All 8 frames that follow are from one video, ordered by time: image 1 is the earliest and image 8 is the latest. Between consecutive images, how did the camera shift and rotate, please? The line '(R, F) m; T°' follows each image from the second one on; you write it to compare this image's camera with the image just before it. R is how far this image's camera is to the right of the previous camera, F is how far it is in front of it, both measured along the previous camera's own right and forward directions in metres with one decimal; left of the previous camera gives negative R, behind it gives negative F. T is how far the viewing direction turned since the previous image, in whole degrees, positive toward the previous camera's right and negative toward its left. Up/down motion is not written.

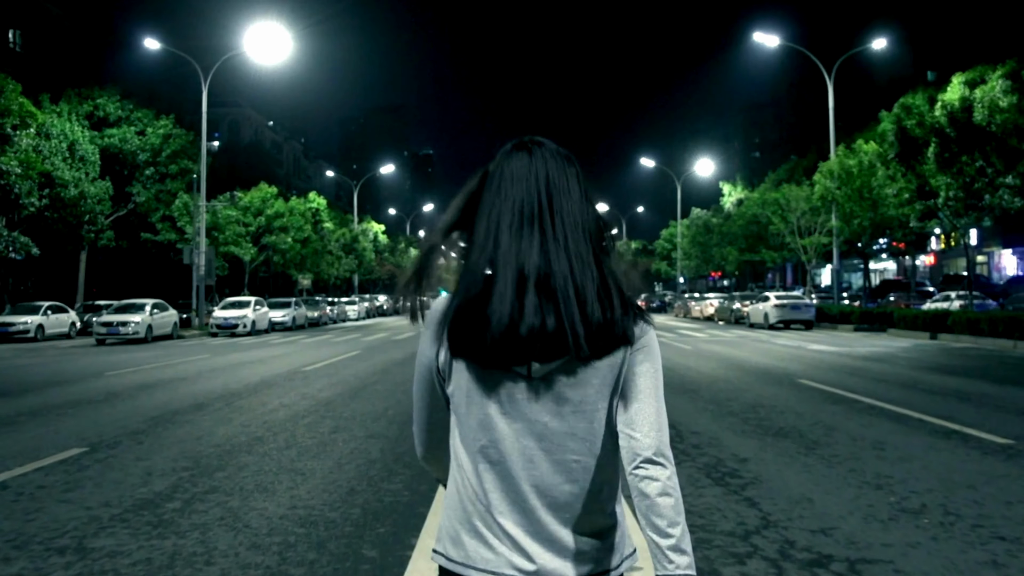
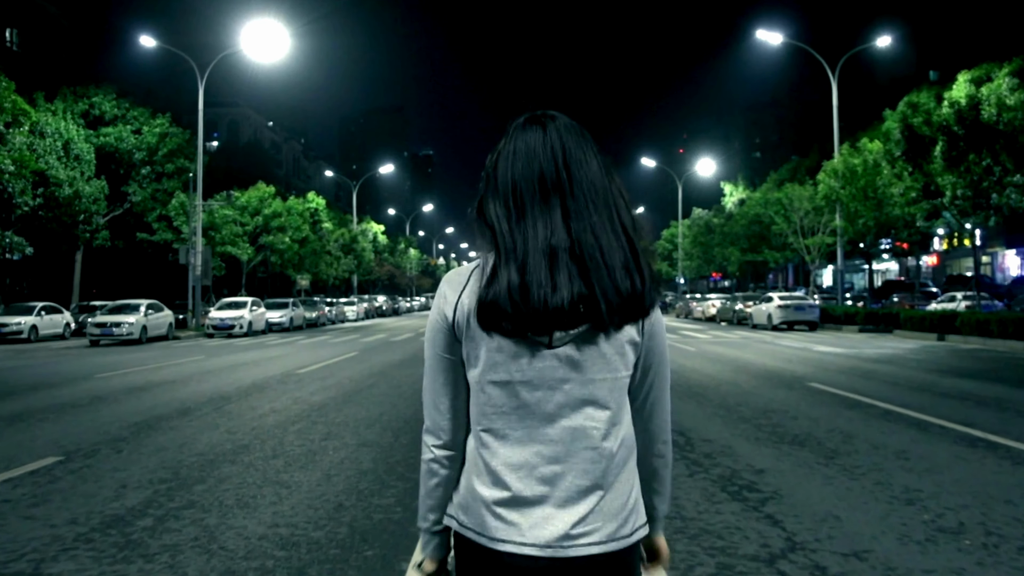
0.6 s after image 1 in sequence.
(0.0, +0.5) m; 0°
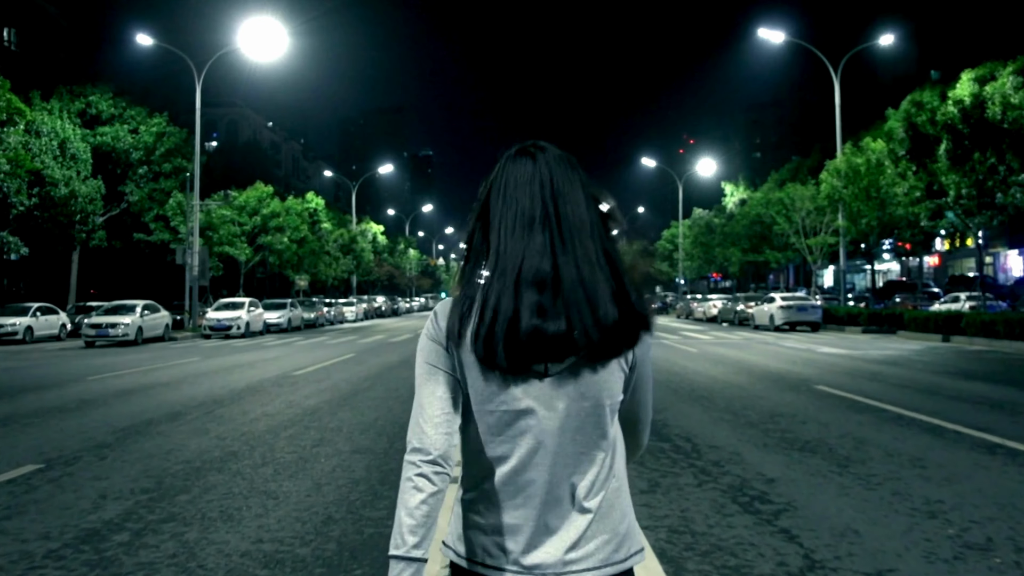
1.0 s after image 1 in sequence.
(0.0, +0.3) m; 0°
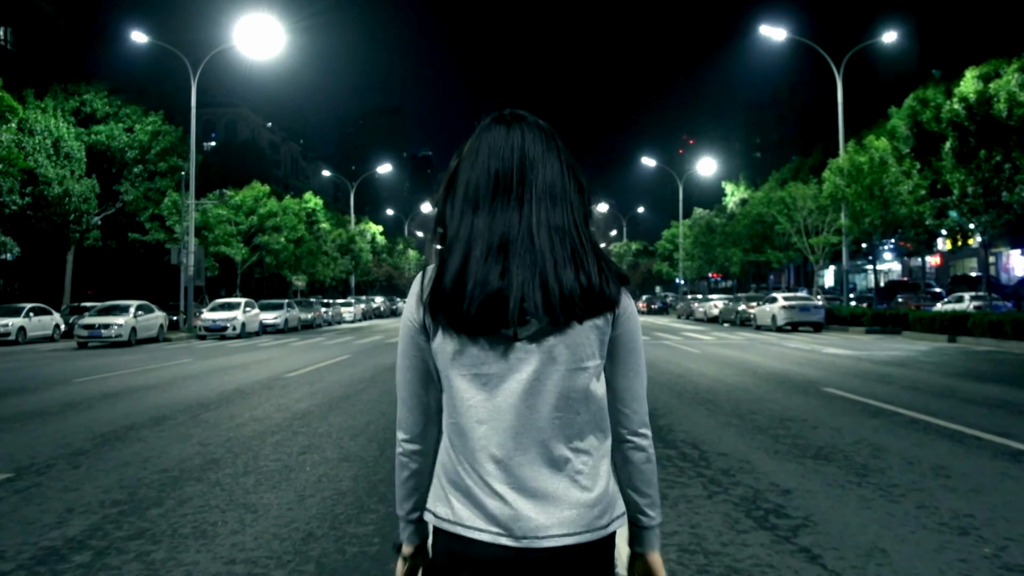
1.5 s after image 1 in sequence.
(0.0, +0.4) m; 0°
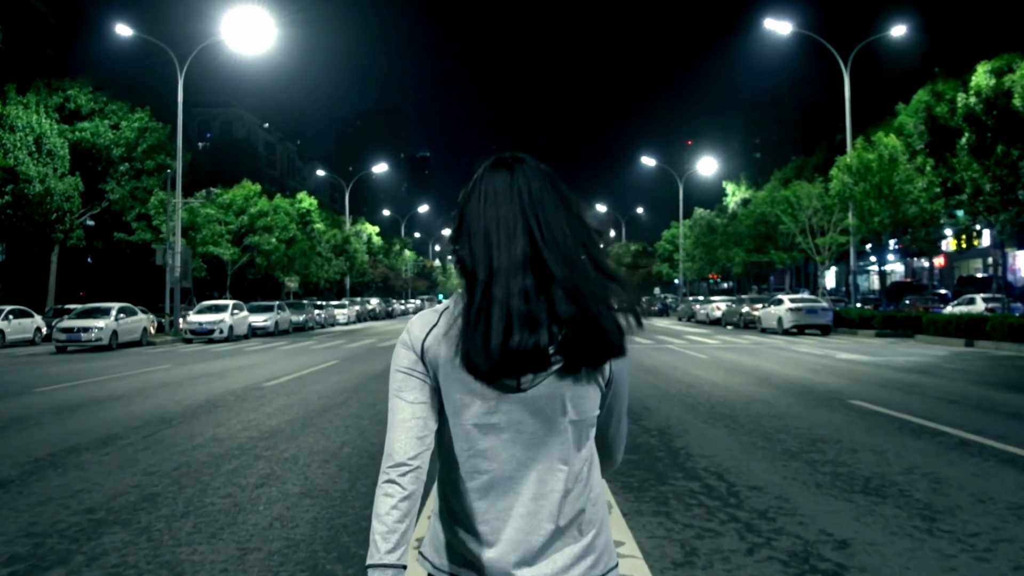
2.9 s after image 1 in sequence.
(0.0, +1.2) m; 0°
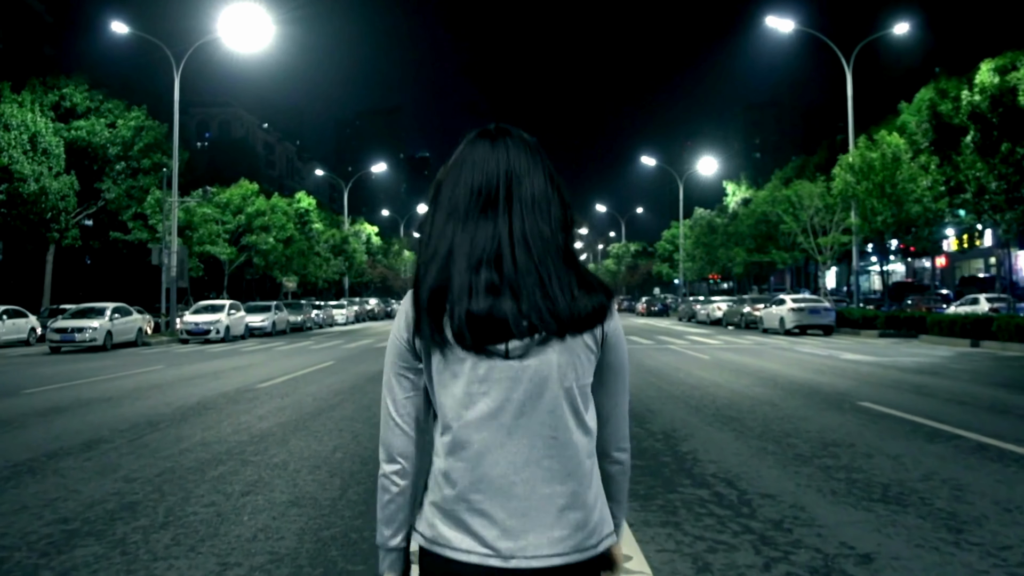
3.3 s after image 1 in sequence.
(0.0, +0.3) m; 0°
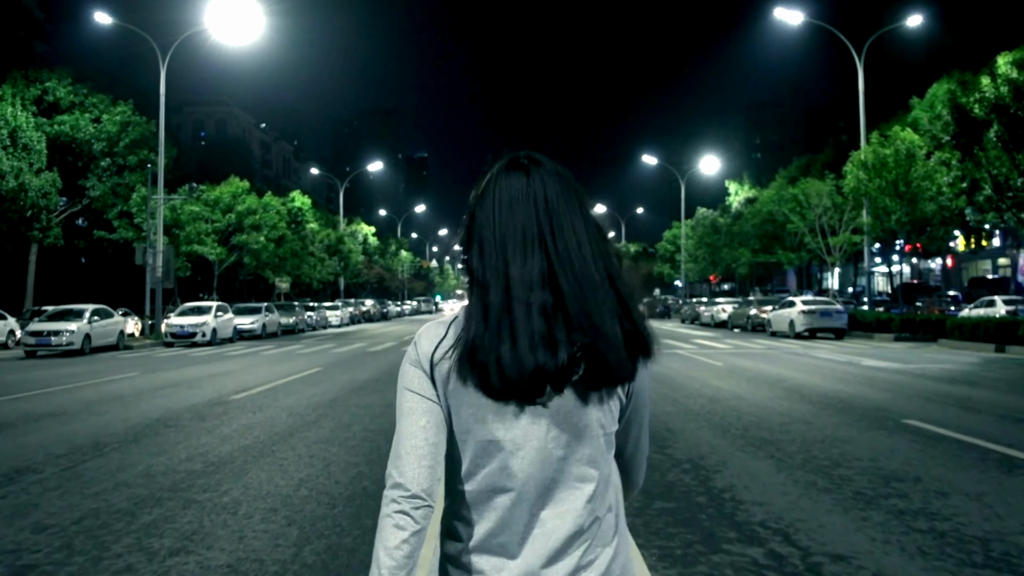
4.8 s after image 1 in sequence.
(0.0, +1.3) m; 0°
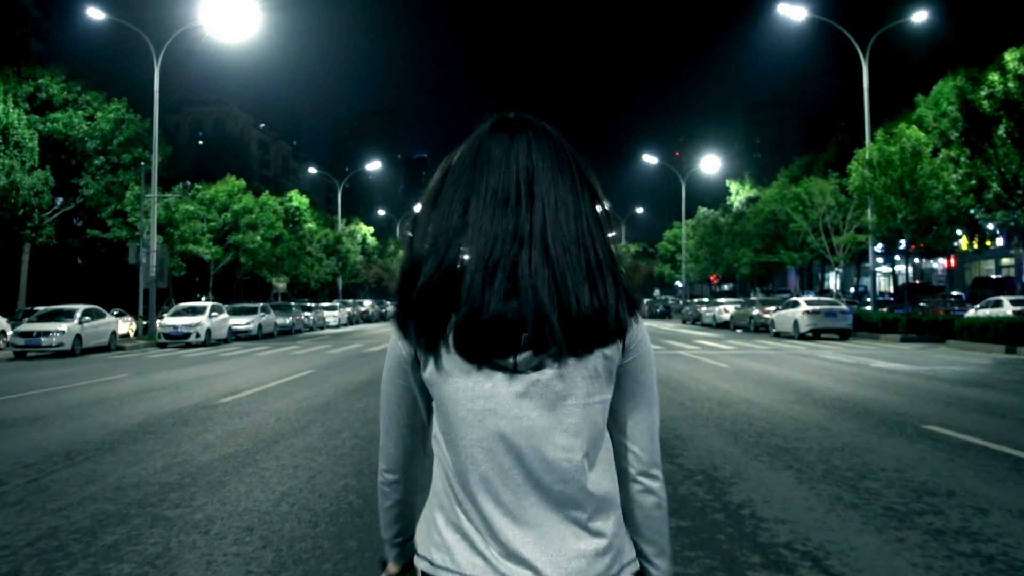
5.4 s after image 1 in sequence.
(0.0, +0.5) m; 0°
